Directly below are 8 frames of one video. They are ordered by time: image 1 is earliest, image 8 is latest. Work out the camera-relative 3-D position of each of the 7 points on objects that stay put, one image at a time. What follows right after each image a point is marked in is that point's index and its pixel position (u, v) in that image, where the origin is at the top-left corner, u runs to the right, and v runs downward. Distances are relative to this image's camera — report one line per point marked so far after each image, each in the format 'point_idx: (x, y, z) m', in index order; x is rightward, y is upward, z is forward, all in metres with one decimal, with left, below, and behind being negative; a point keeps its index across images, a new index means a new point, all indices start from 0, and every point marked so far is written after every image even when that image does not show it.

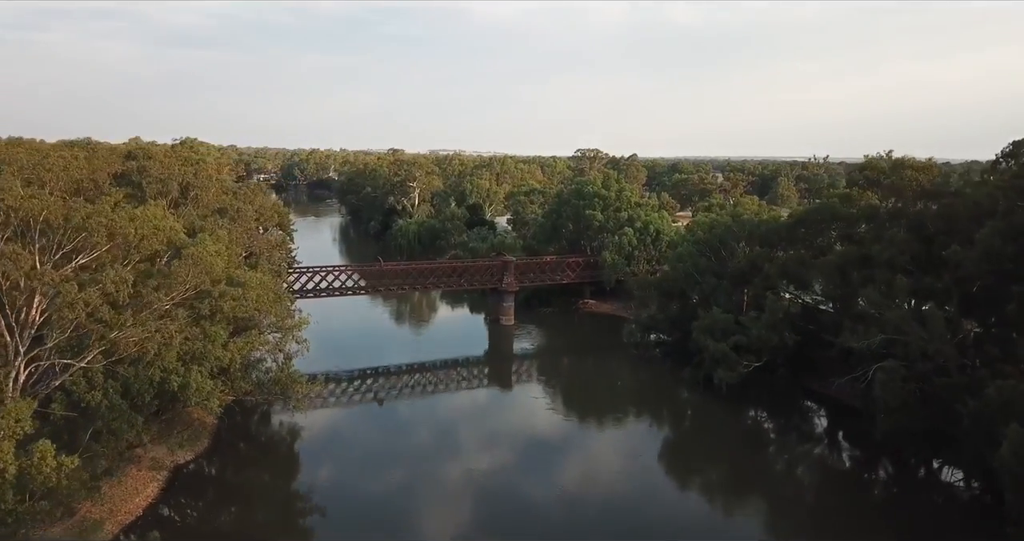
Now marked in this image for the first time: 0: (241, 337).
0: (-6.1, -1.5, +16.9) m
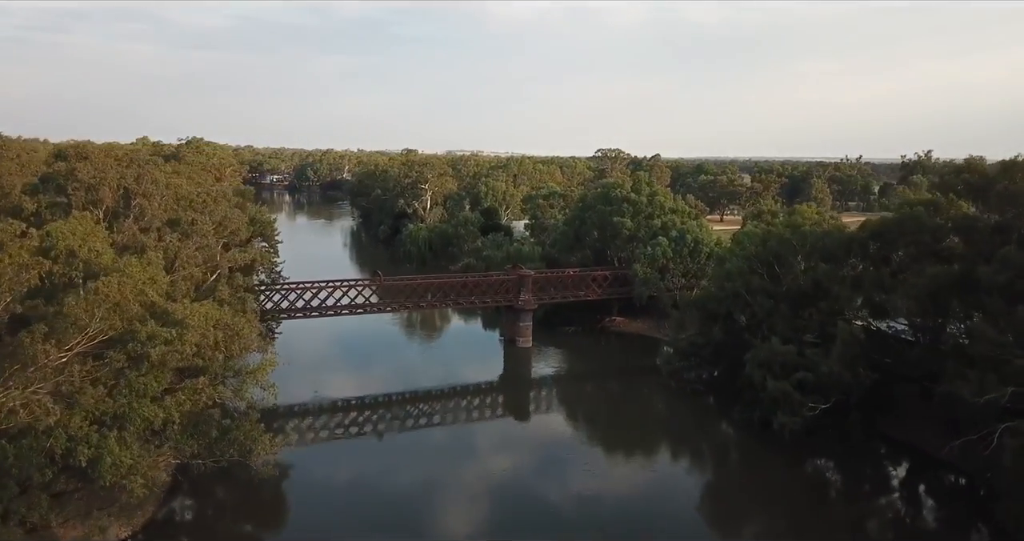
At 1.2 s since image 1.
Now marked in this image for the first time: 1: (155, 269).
0: (-5.7, -2.0, +13.2) m
1: (-6.2, 0.0, +13.2) m
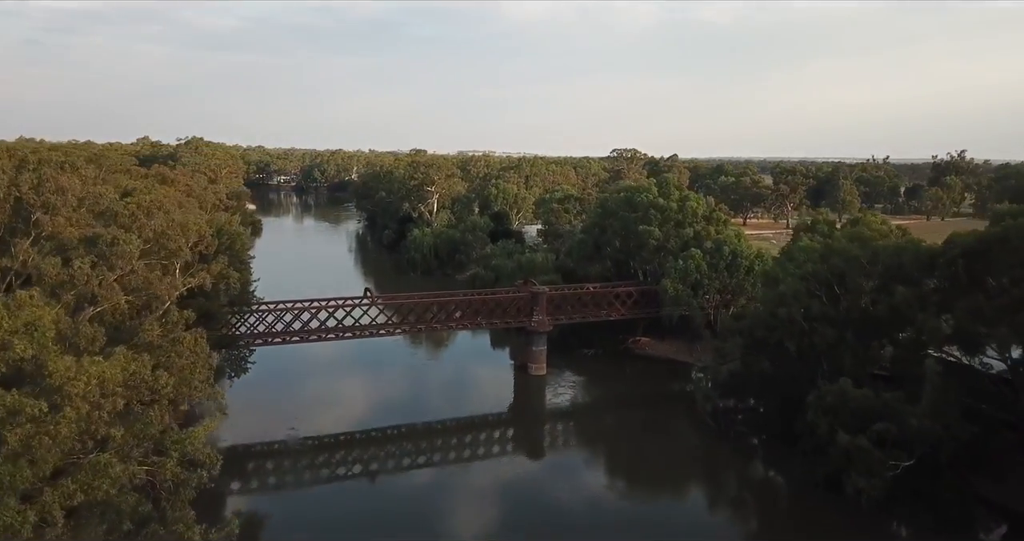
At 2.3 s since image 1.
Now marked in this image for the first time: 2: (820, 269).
0: (-5.6, -2.6, +9.7) m
1: (-6.1, -0.5, +9.6) m
2: (+7.9, 0.0, +19.3) m
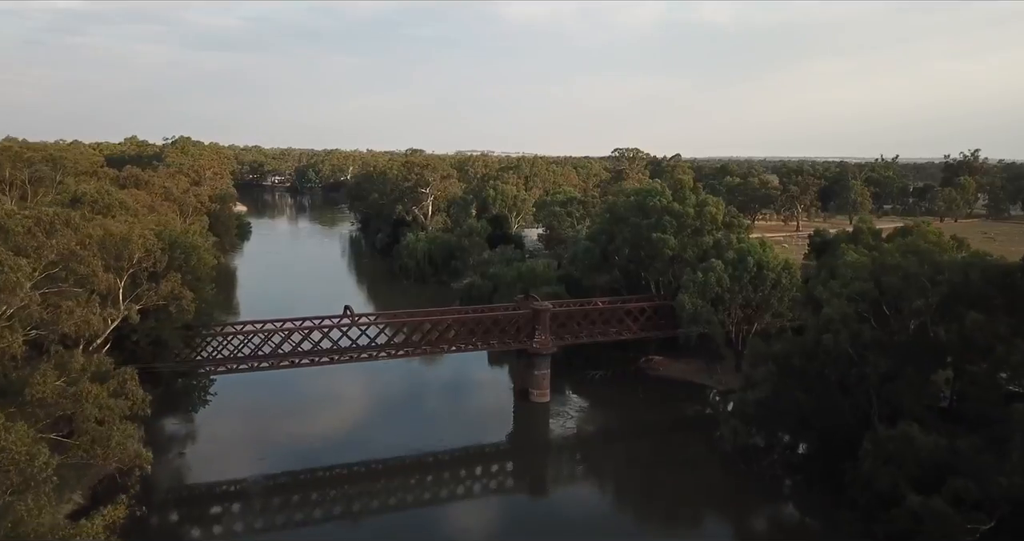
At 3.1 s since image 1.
0: (-5.6, -3.0, +6.9) m
1: (-6.1, -1.0, +6.9) m
2: (+7.9, -0.4, +16.5) m
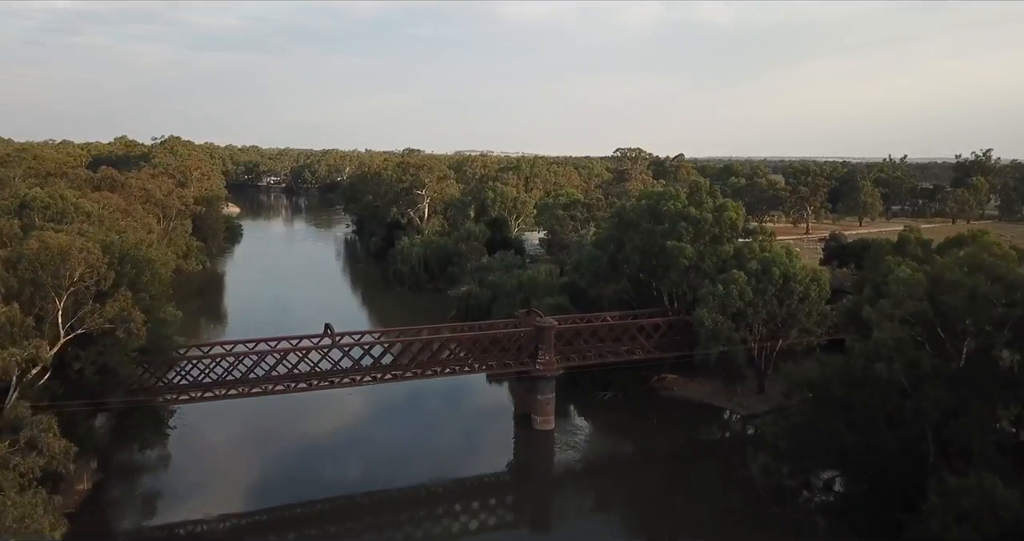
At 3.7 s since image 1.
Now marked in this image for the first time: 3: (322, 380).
0: (-5.6, -3.4, +4.7) m
1: (-6.1, -1.3, +4.6) m
2: (+7.9, -0.7, +14.3) m
3: (-4.8, -2.7, +18.9) m
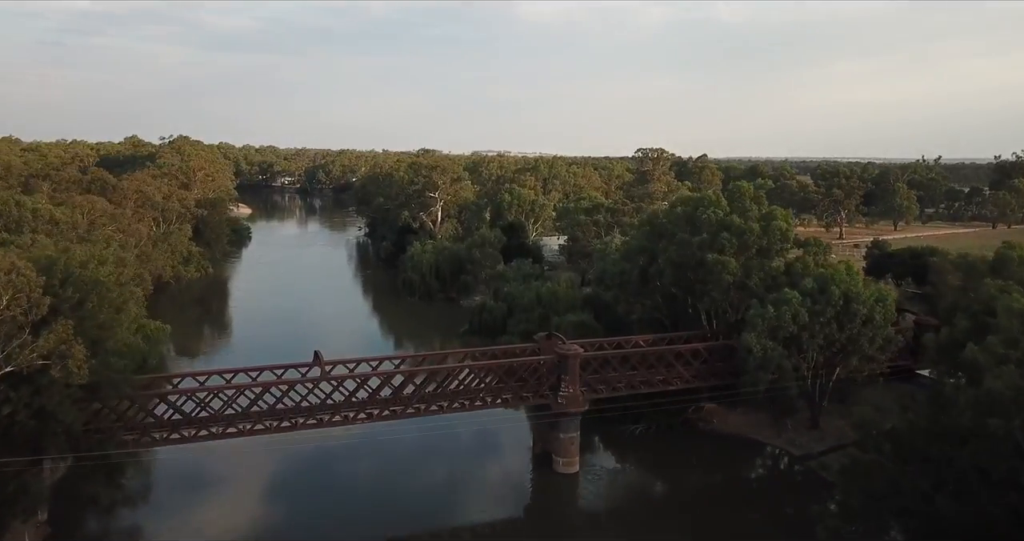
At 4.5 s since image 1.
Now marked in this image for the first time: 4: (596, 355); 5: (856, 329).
0: (-5.5, -3.8, +2.1) m
1: (-6.0, -1.7, +2.1) m
2: (+8.2, -1.2, +11.4) m
3: (-4.4, -3.1, +16.3) m
4: (+2.0, -2.0, +18.1) m
5: (+8.5, -1.5, +18.7) m
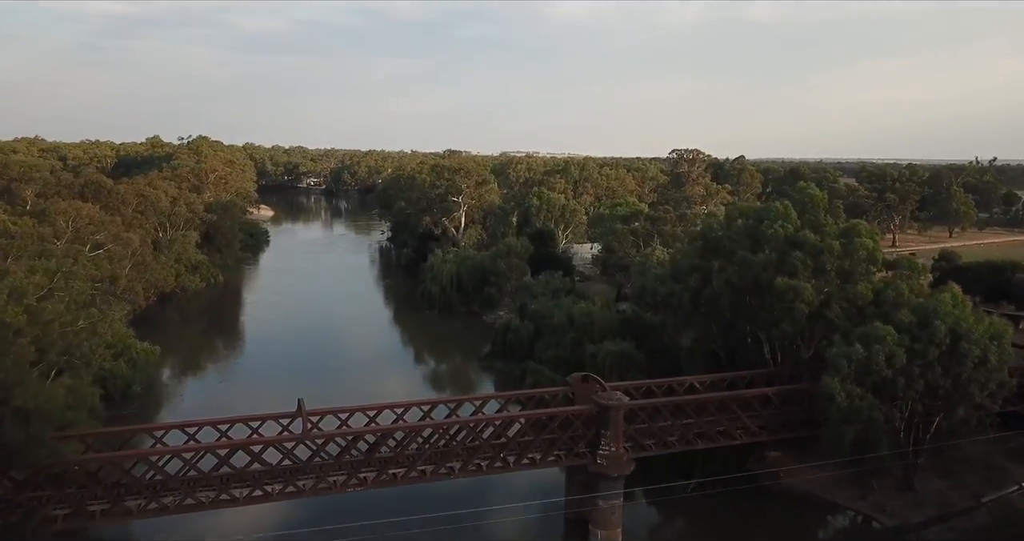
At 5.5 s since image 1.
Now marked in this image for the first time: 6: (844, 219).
0: (-5.5, -4.3, -0.9) m
1: (-6.0, -2.2, -0.9) m
2: (+8.5, -1.8, +7.9) m
3: (-3.9, -3.6, +13.3) m
4: (+2.6, -2.6, +14.8) m
5: (+9.1, -2.1, +15.1) m
6: (+7.8, +1.1, +17.7) m
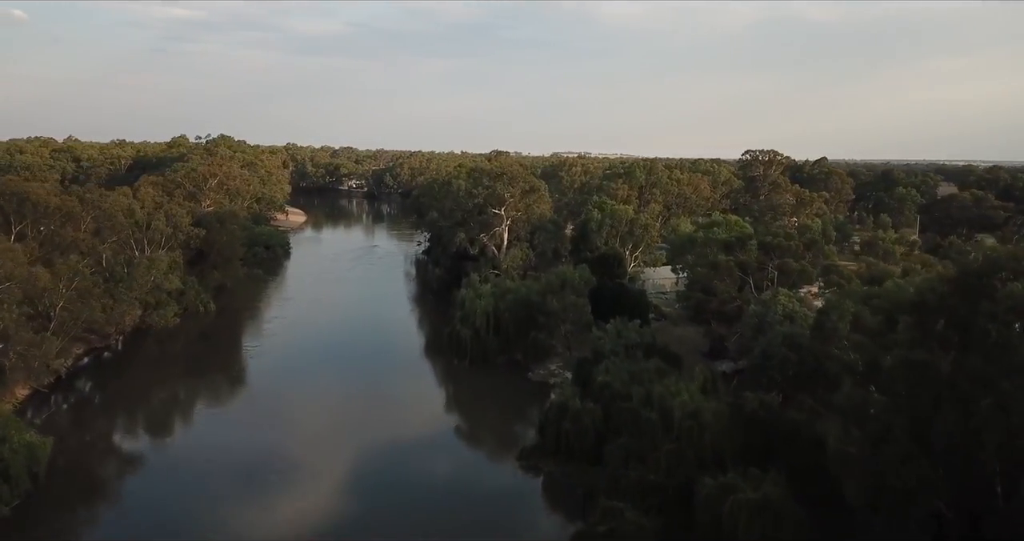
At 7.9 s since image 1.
0: (-6.0, -5.6, -9.1) m
1: (-6.4, -3.5, -9.0) m
2: (+8.6, -3.2, -1.2) m
3: (-3.4, -4.9, +5.0) m
4: (+3.2, -4.0, +6.1) m
5: (+9.7, -3.5, +6.0) m
6: (+8.6, -0.3, +8.6) m
